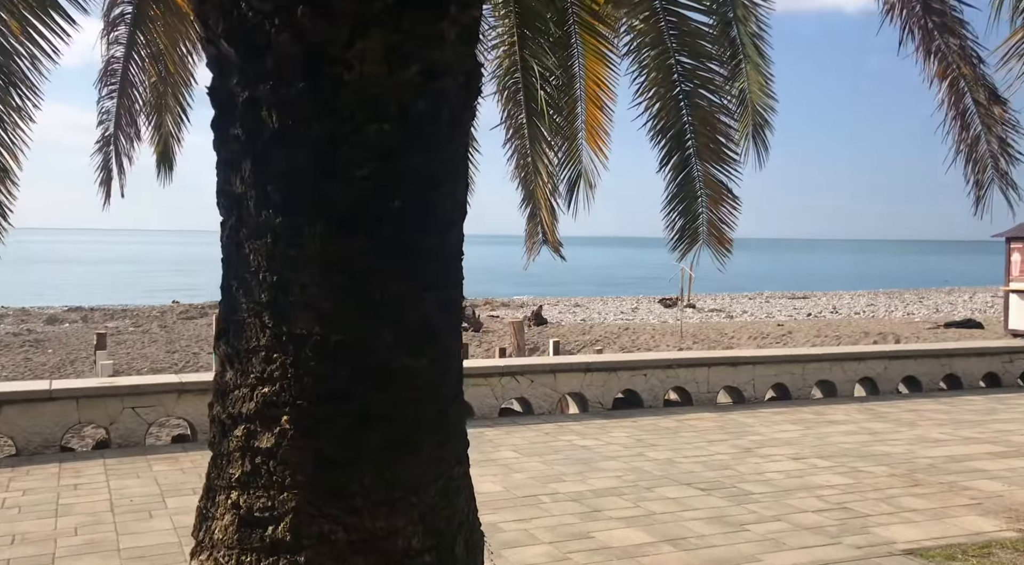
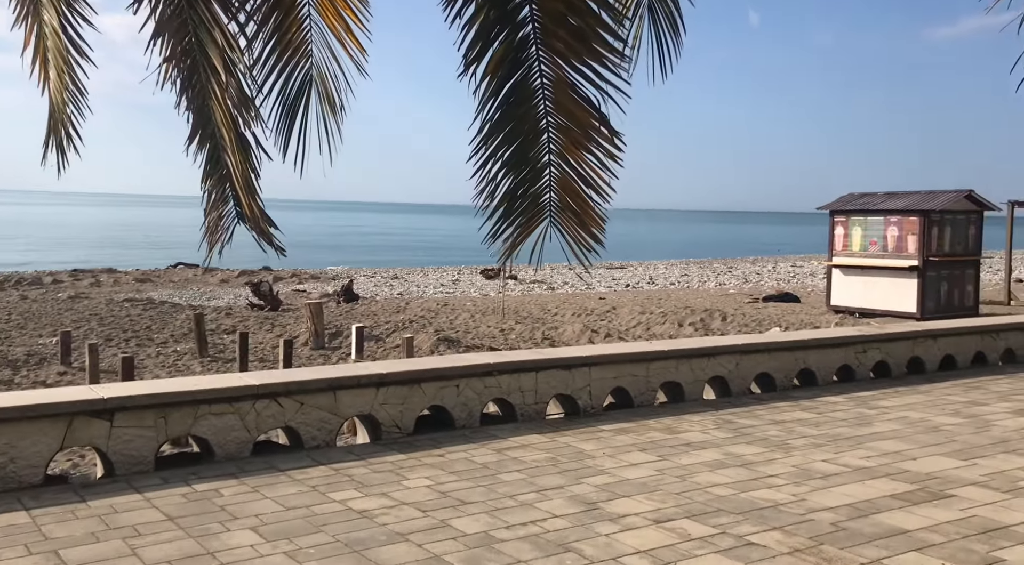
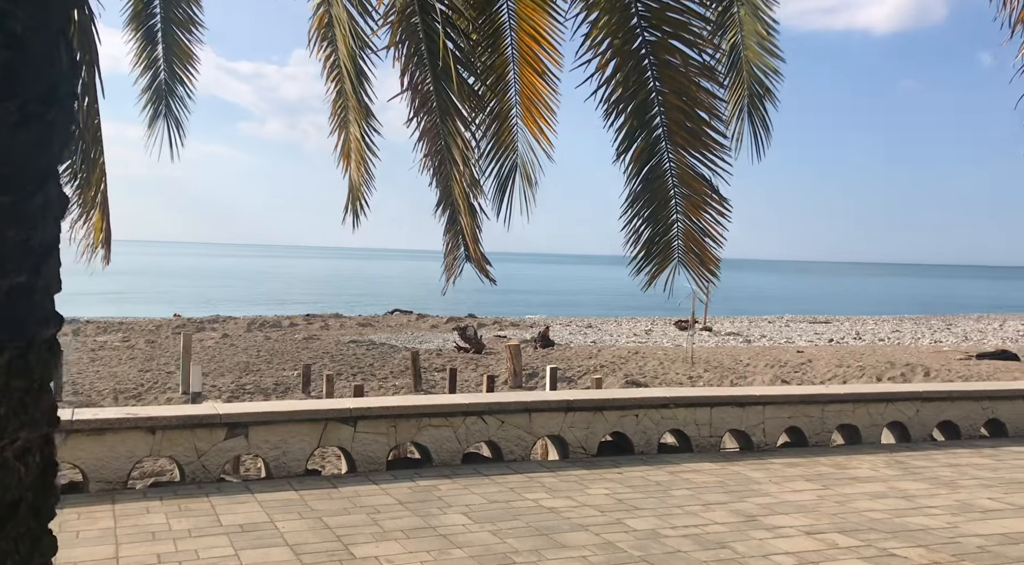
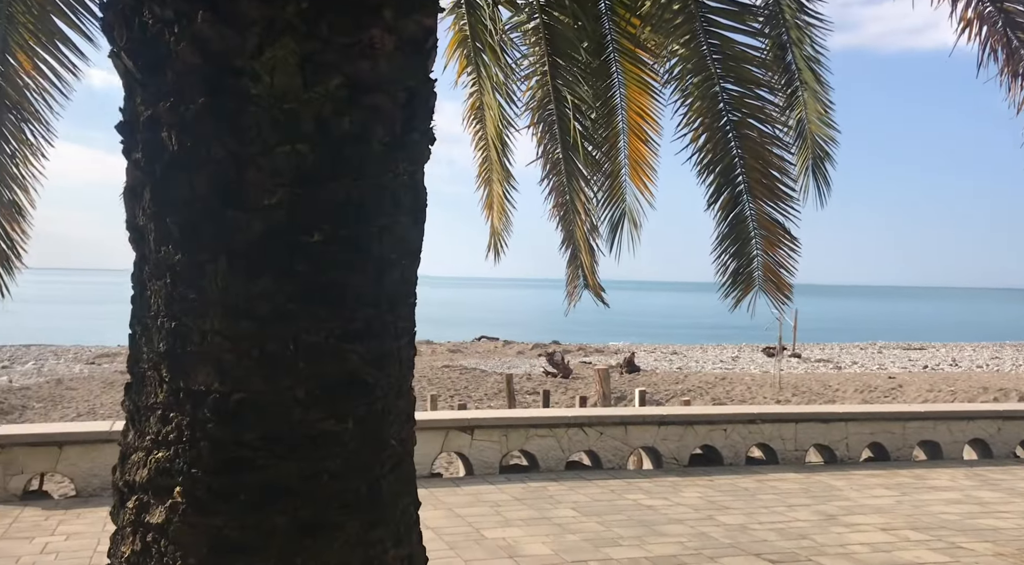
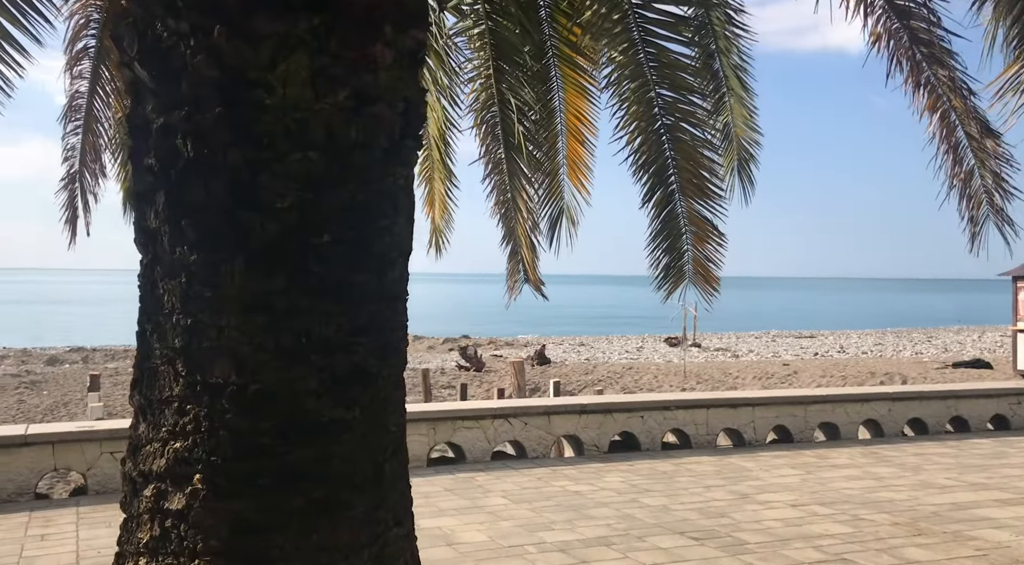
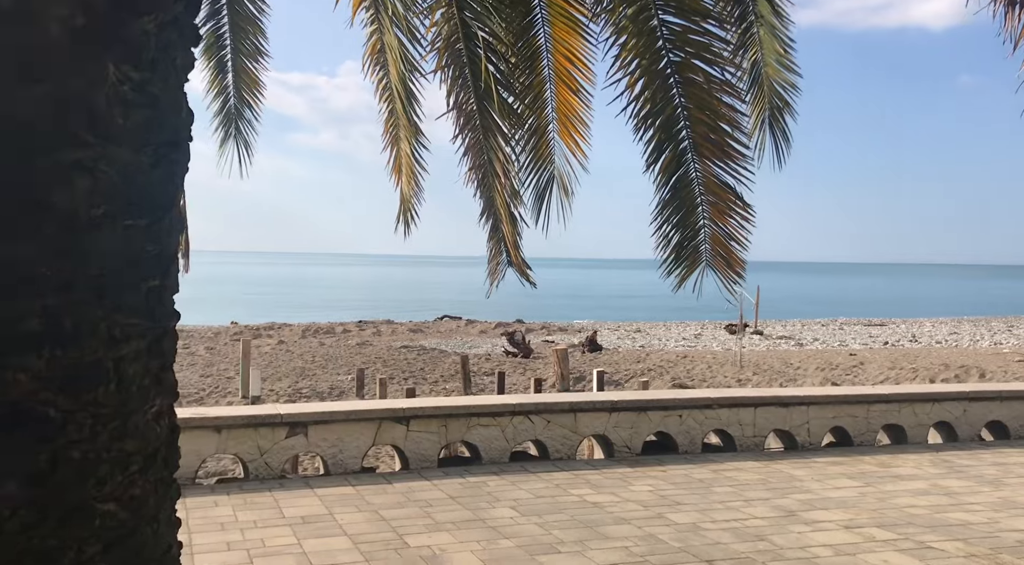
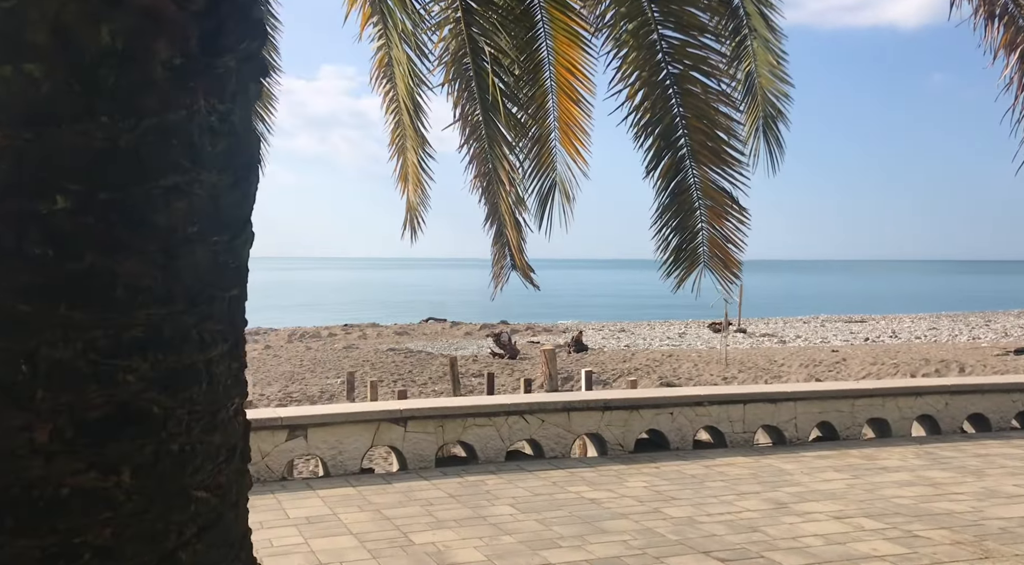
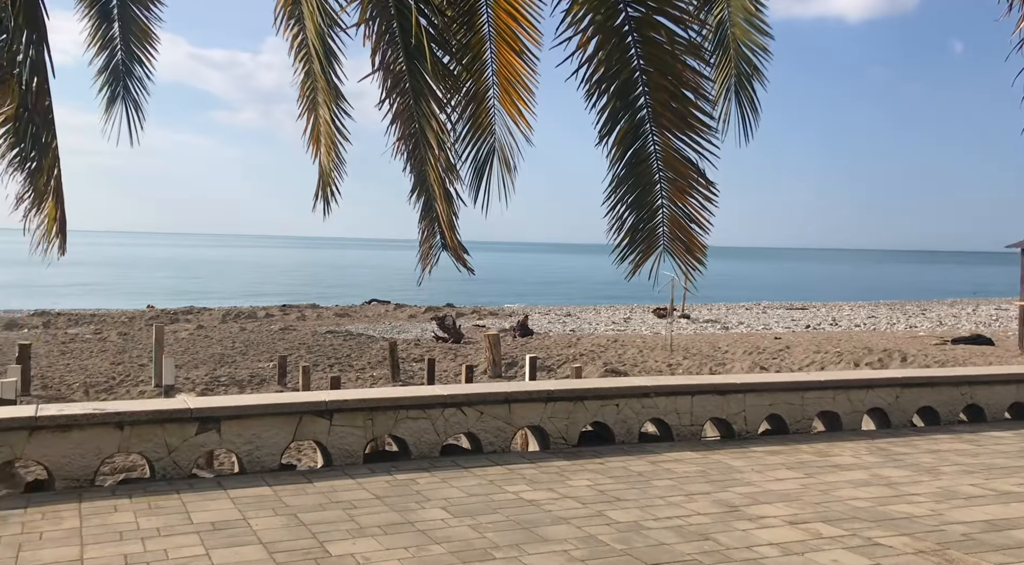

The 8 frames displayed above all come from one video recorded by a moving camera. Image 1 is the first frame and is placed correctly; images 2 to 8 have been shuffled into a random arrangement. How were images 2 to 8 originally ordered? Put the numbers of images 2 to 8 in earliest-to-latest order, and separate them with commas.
5, 4, 7, 6, 3, 8, 2
